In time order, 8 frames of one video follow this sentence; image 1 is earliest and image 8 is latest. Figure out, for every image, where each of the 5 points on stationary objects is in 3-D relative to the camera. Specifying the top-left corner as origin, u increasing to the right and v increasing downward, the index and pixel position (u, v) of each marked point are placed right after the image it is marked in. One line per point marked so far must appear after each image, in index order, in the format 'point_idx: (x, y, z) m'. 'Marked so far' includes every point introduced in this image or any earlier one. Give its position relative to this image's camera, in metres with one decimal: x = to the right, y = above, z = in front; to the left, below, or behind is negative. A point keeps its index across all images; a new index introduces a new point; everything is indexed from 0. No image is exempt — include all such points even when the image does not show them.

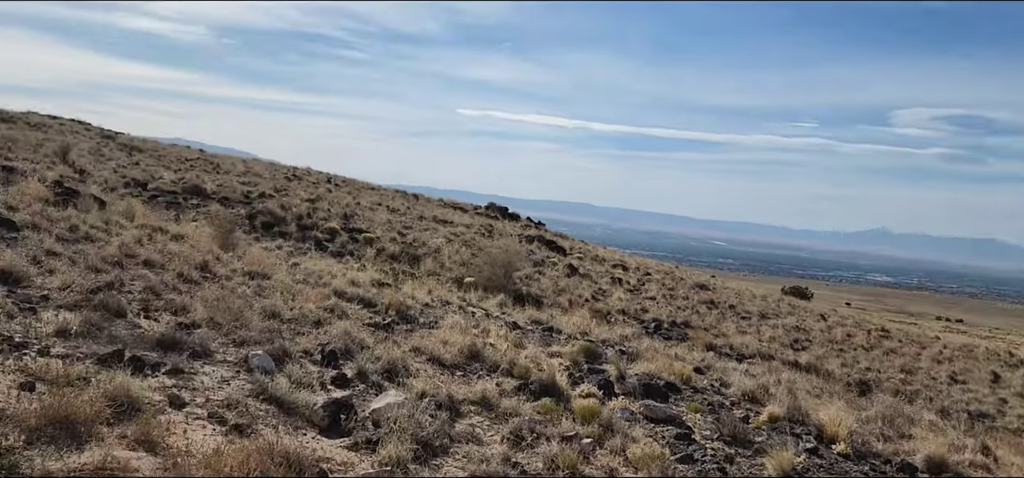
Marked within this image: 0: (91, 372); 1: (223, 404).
0: (-2.4, -0.7, +4.7) m
1: (-1.7, -1.0, +5.0) m
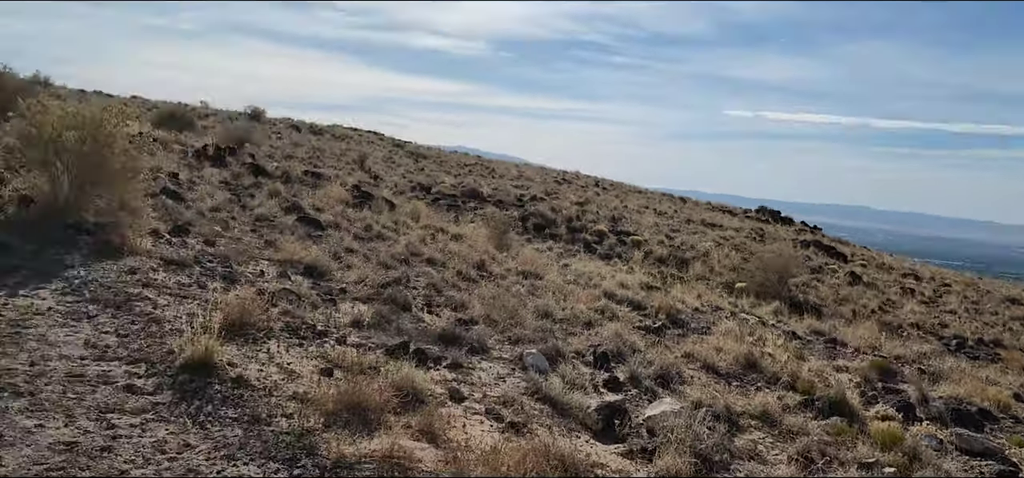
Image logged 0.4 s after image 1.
0: (-0.8, -0.7, +5.0) m
1: (-0.1, -1.0, +5.0) m
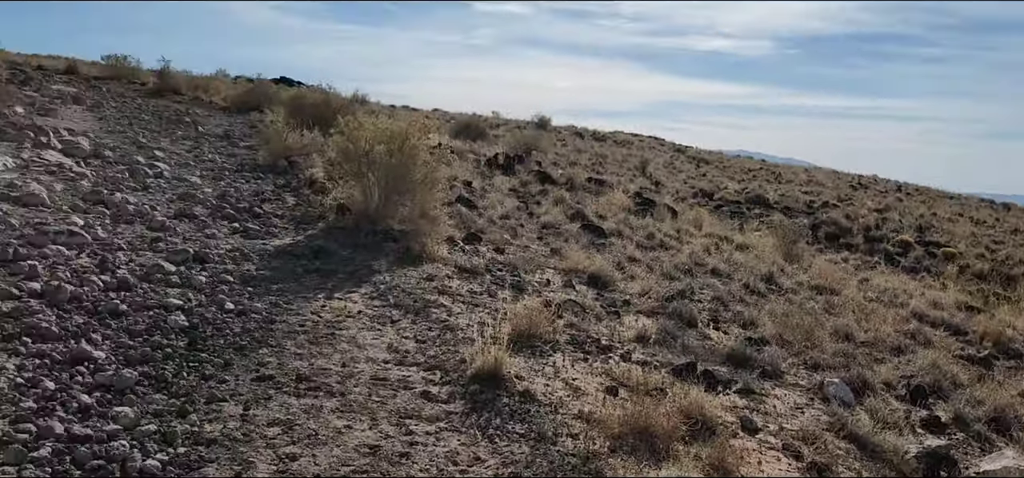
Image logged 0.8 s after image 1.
0: (+0.9, -0.8, +4.7) m
1: (+1.5, -1.1, +4.5) m
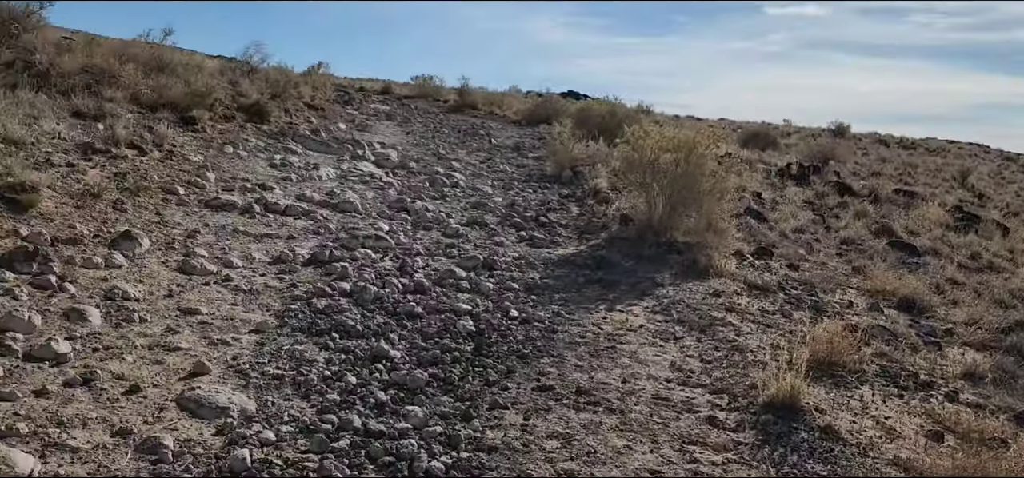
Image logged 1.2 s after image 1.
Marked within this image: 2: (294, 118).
0: (+2.3, -0.9, +4.0) m
1: (+2.9, -1.2, +3.5) m
2: (-3.2, +1.8, +12.2) m
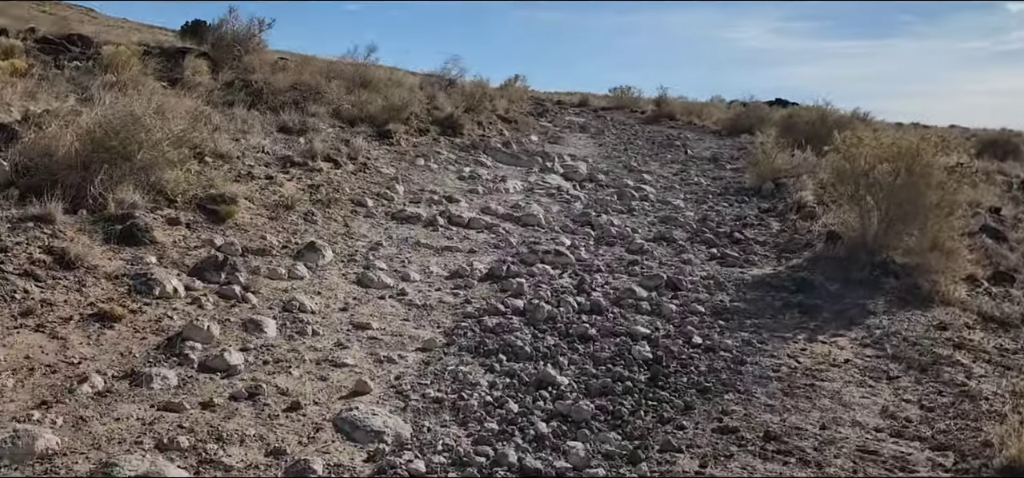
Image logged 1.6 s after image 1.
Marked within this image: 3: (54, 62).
0: (+3.0, -1.0, +3.0) m
1: (+3.4, -1.3, +2.4) m
2: (-0.4, +1.6, +12.3) m
3: (-5.8, +2.2, +10.6) m
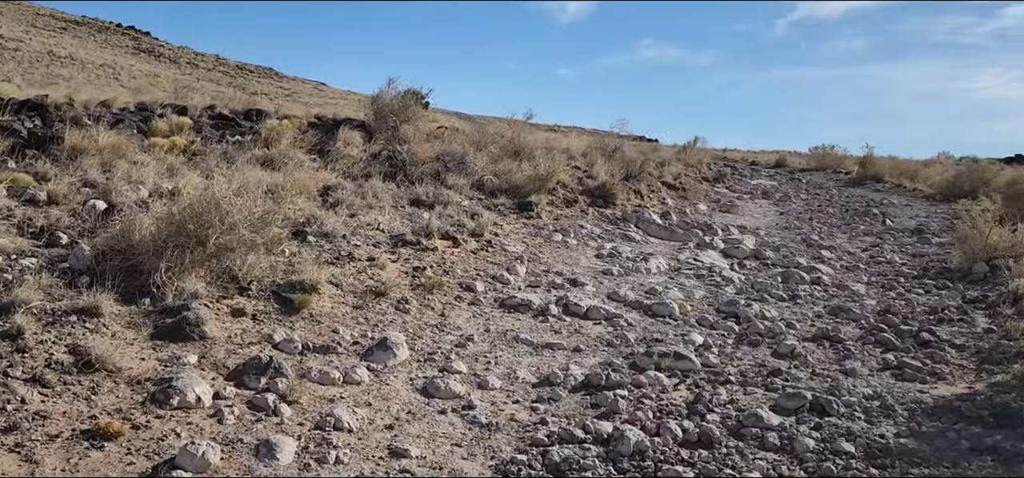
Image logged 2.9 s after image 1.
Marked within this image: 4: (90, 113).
0: (+2.8, -1.4, +1.3) m
1: (+3.1, -1.7, +0.6) m
2: (+1.8, +0.5, +11.3) m
3: (-3.8, +1.3, +11.0) m
4: (-5.5, +1.6, +10.9) m
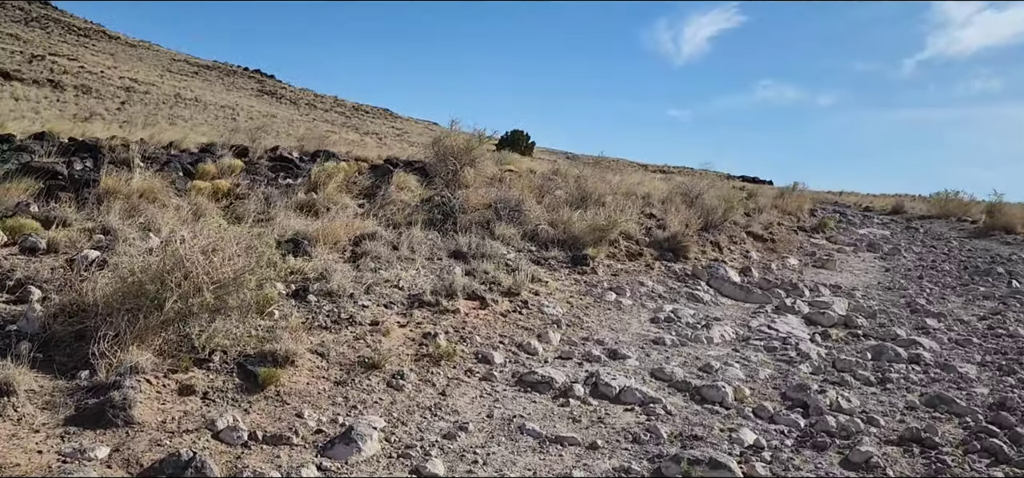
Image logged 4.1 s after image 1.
0: (+2.2, -1.7, 0.0) m
1: (+2.4, -1.9, -0.7) m
2: (+2.6, -0.2, +10.2) m
3: (-3.1, +0.8, +10.6) m
4: (-4.7, +1.1, +10.7) m
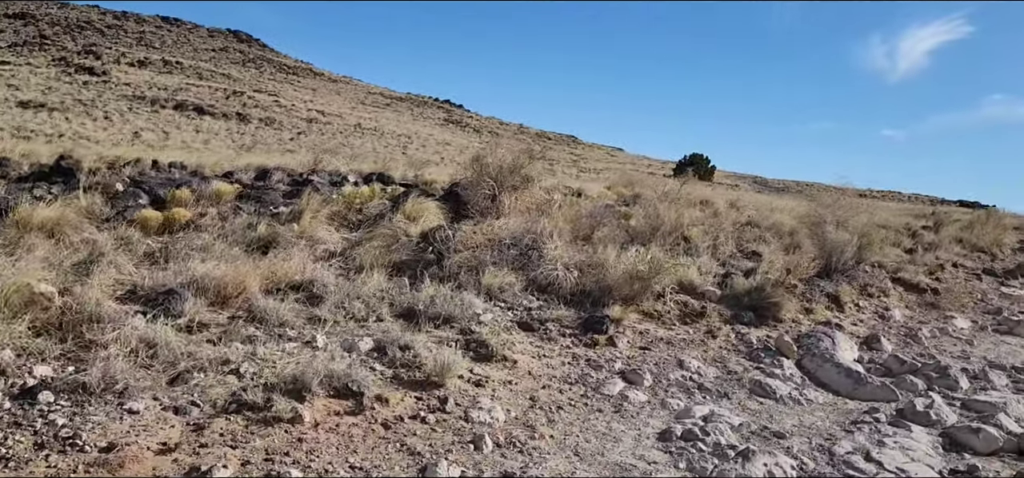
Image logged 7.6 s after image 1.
0: (+0.1, -1.8, -2.9) m
1: (+0.1, -2.0, -3.6) m
2: (+2.8, -0.6, +7.0) m
3: (-2.6, +0.3, +8.7) m
4: (-4.1, +0.7, +9.2) m
